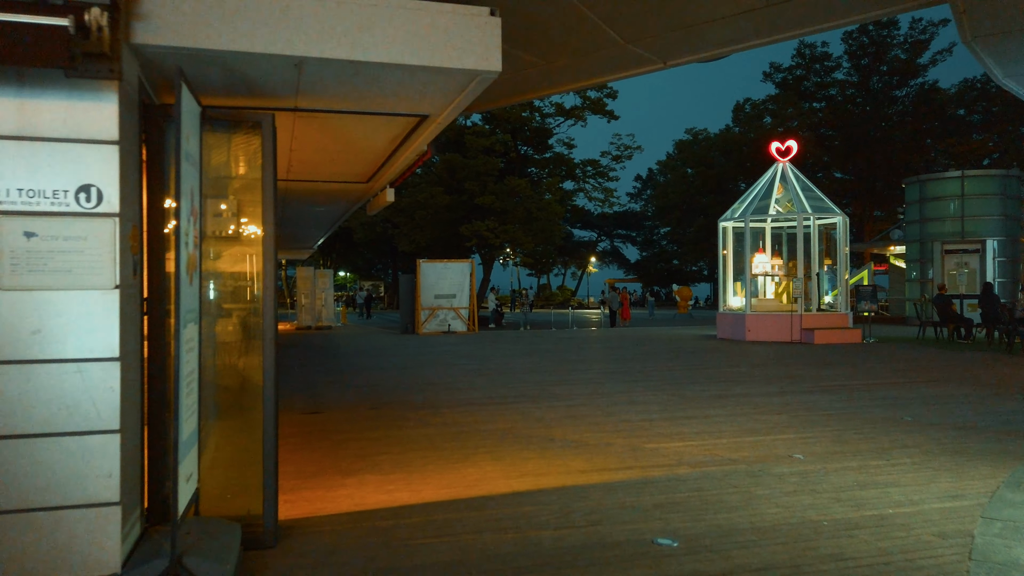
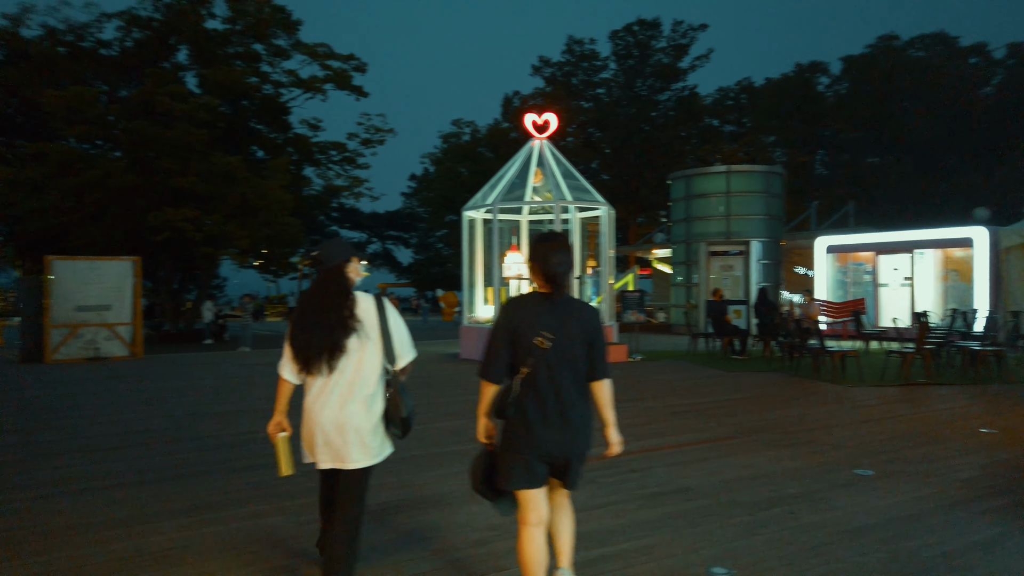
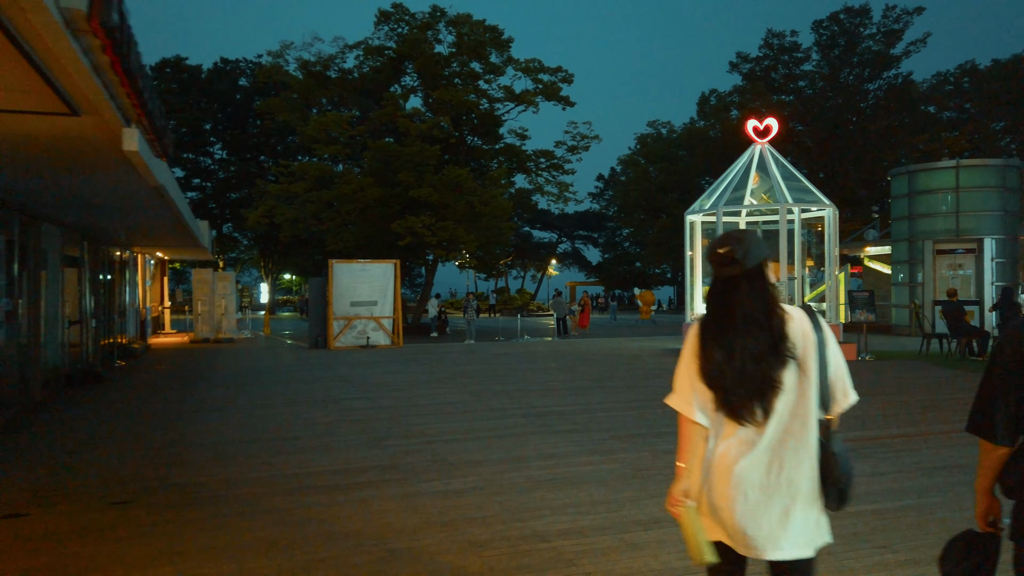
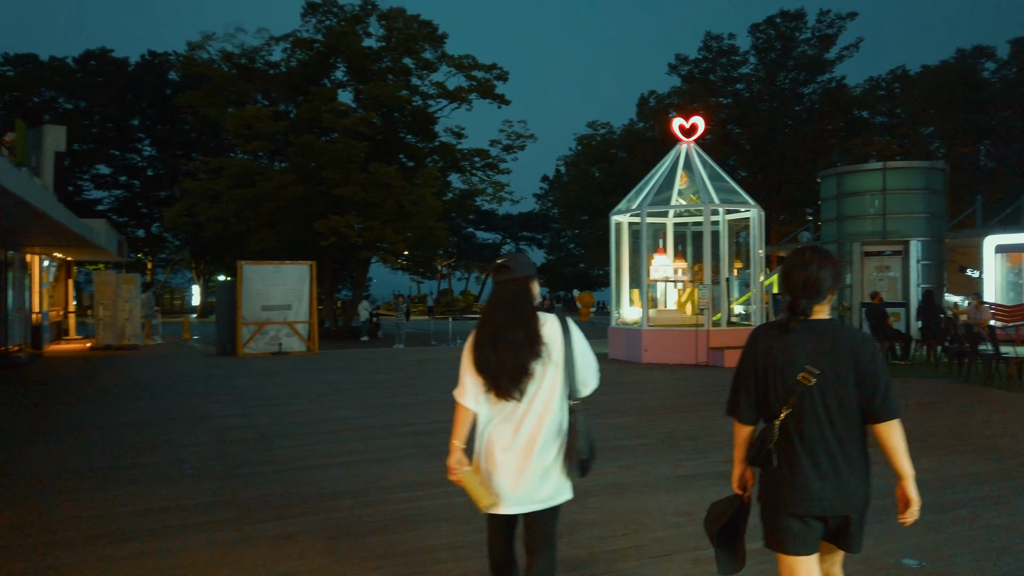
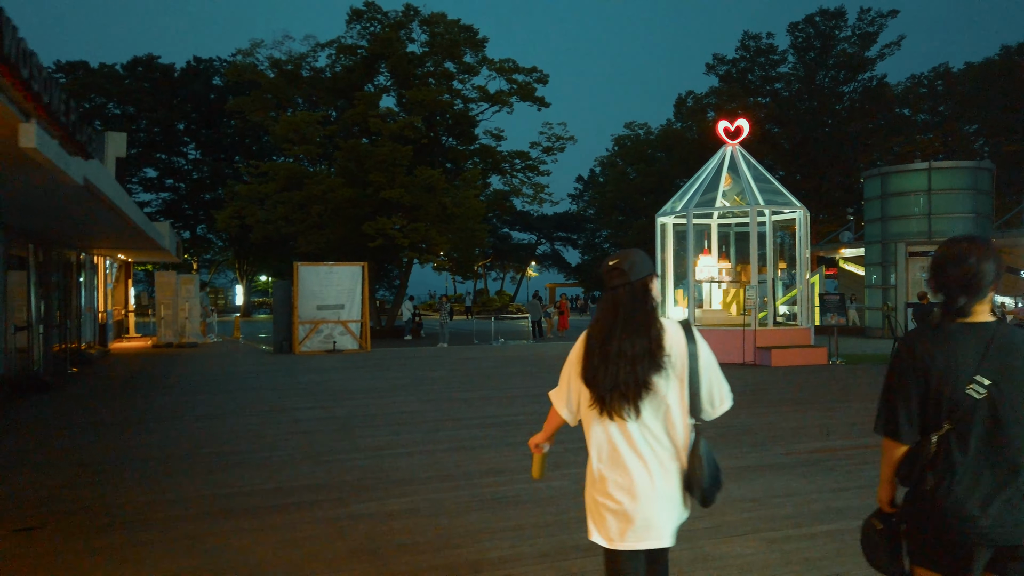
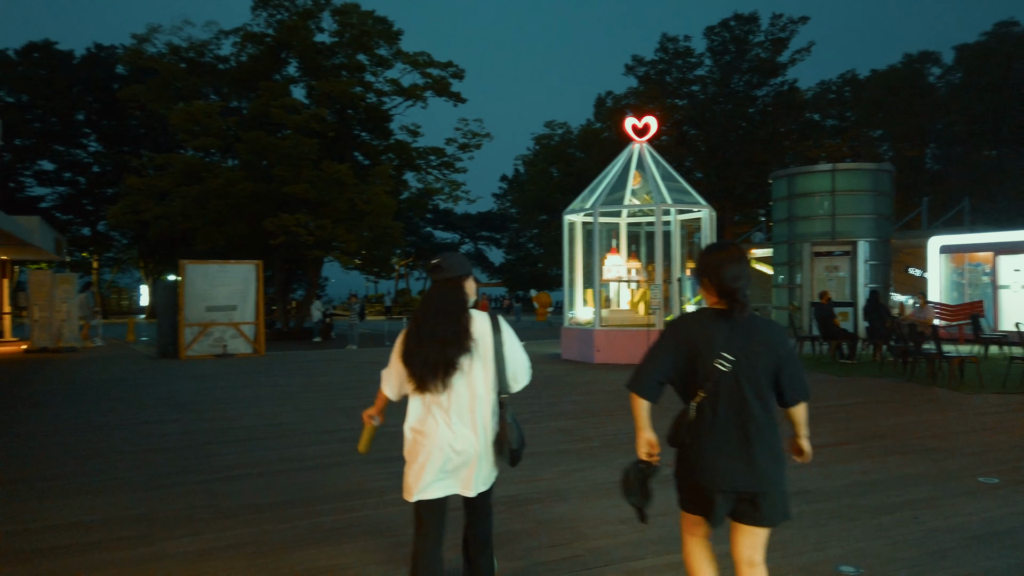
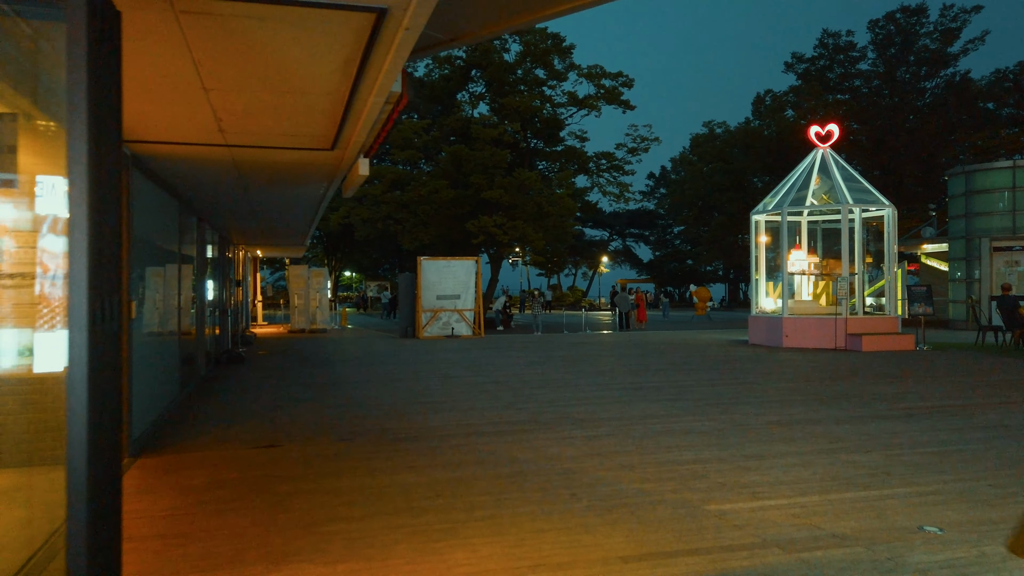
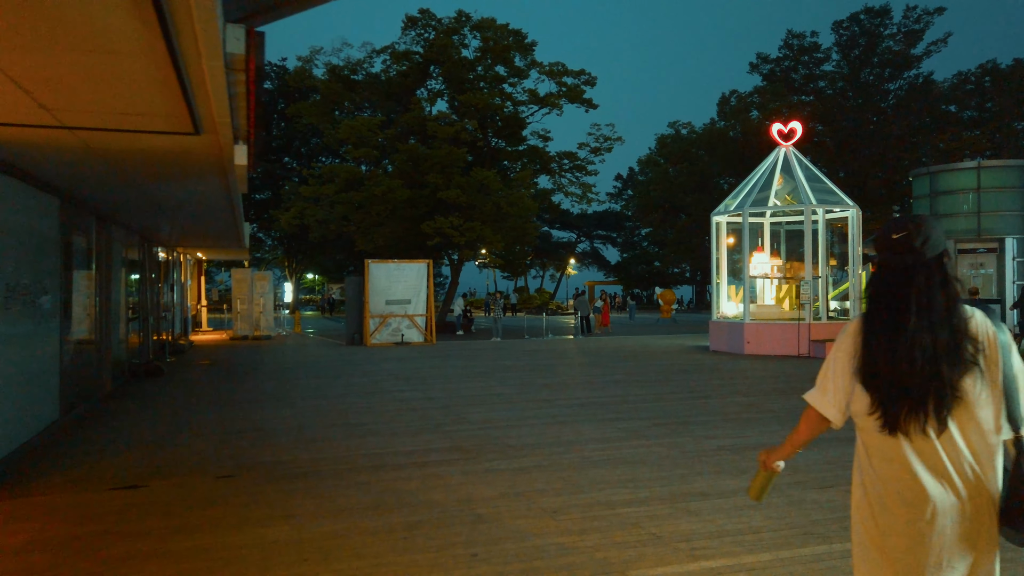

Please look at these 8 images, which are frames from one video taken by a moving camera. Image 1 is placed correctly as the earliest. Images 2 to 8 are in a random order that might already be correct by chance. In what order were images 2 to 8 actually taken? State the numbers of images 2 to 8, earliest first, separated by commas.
7, 8, 3, 5, 4, 6, 2
